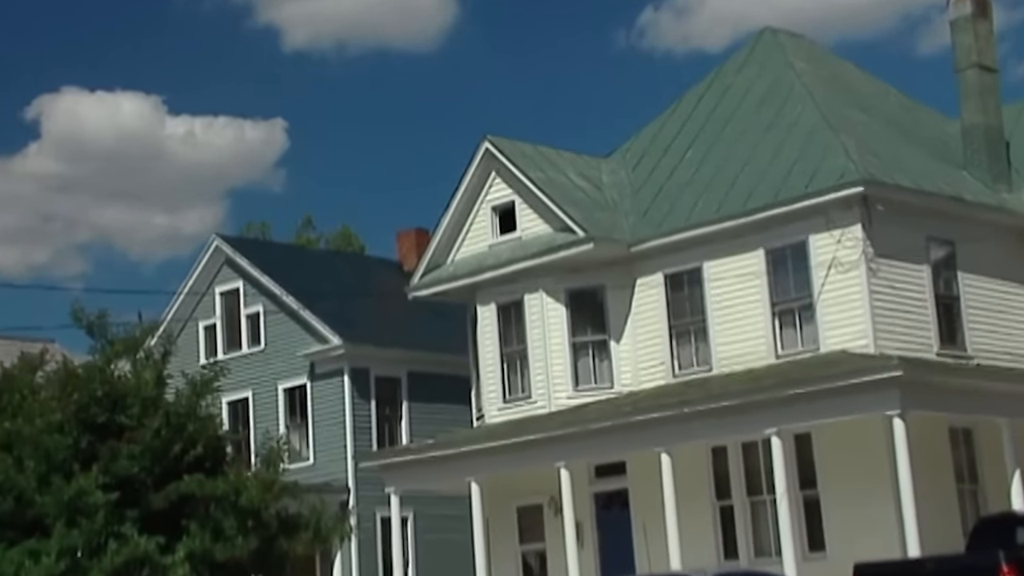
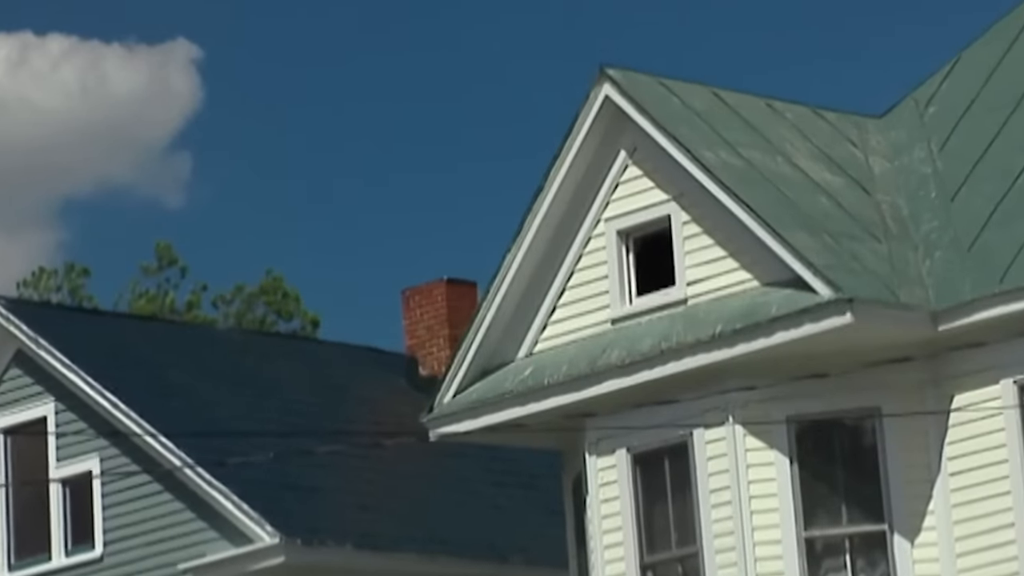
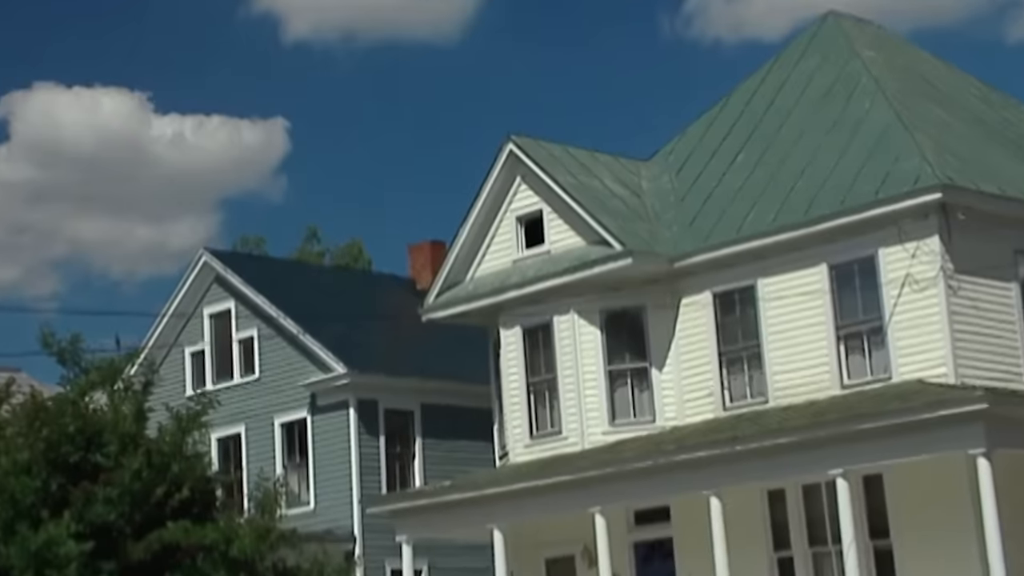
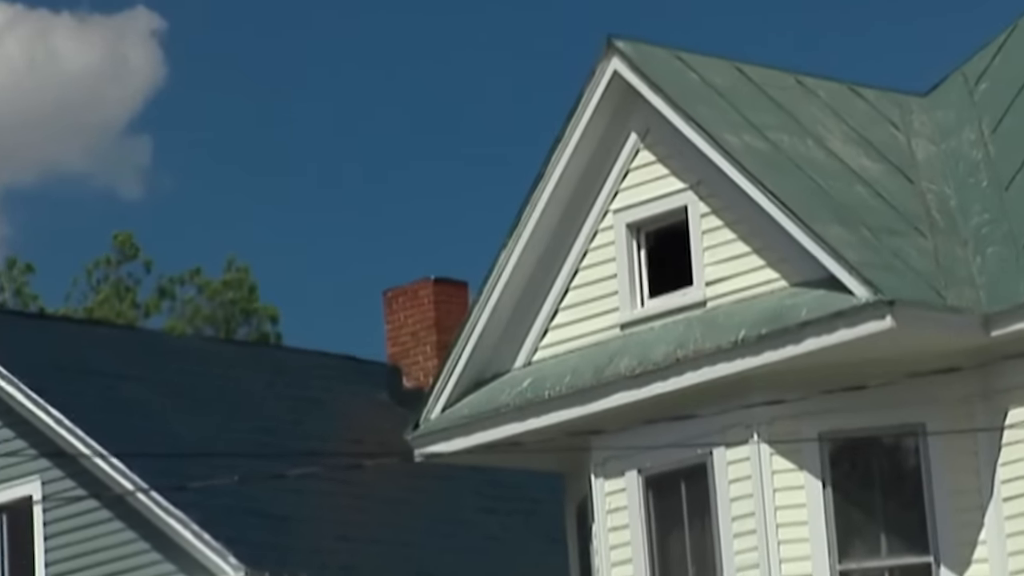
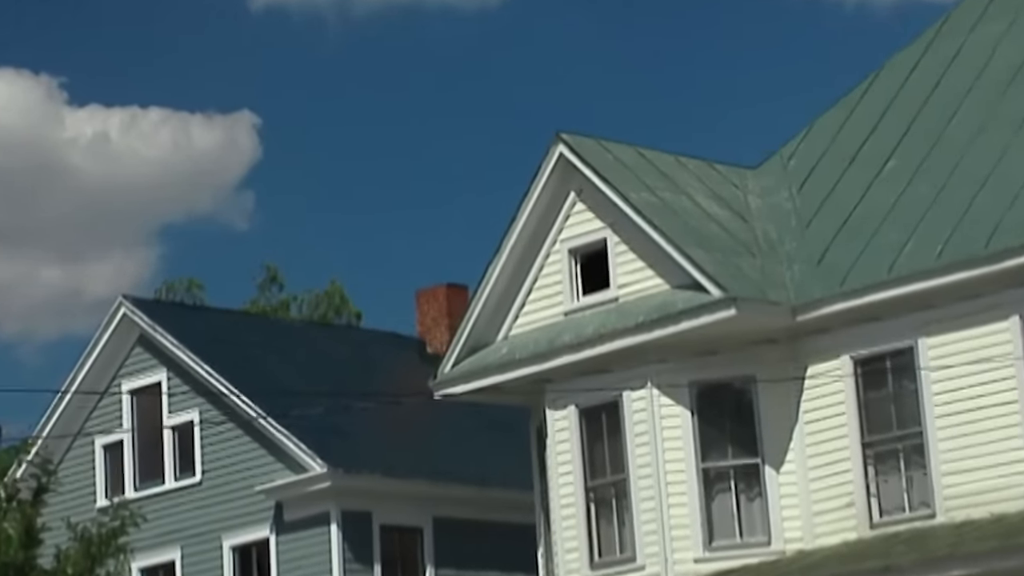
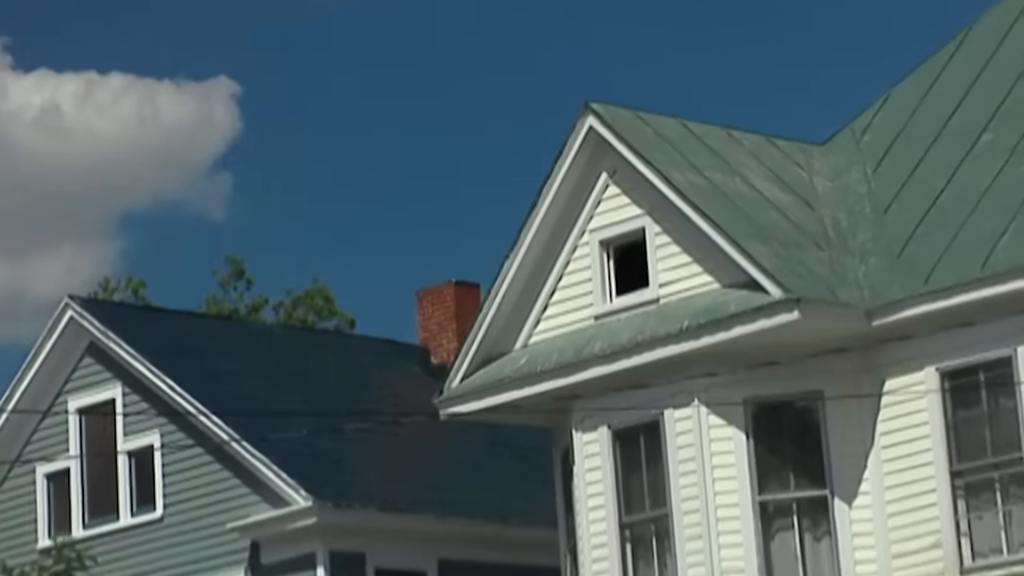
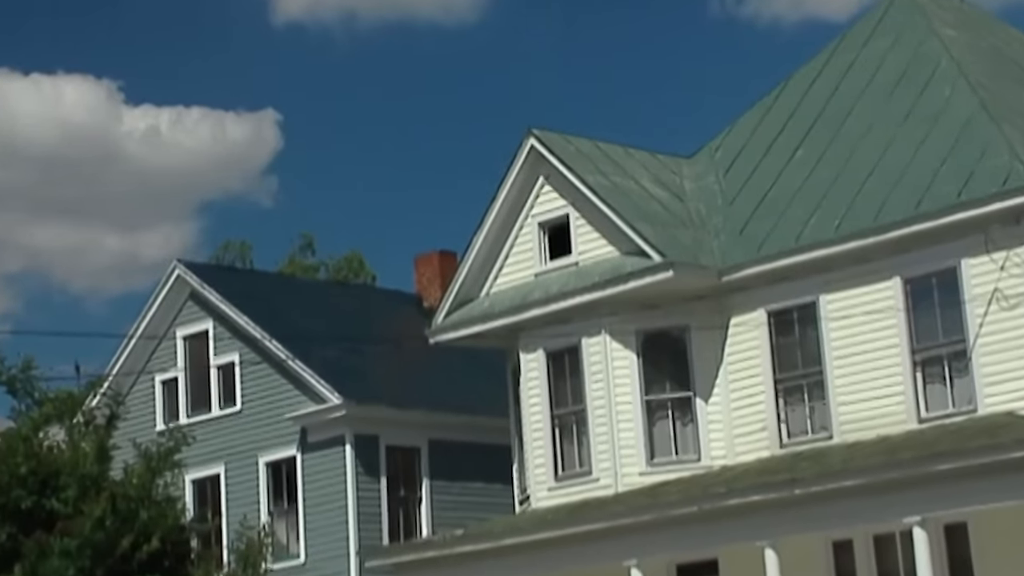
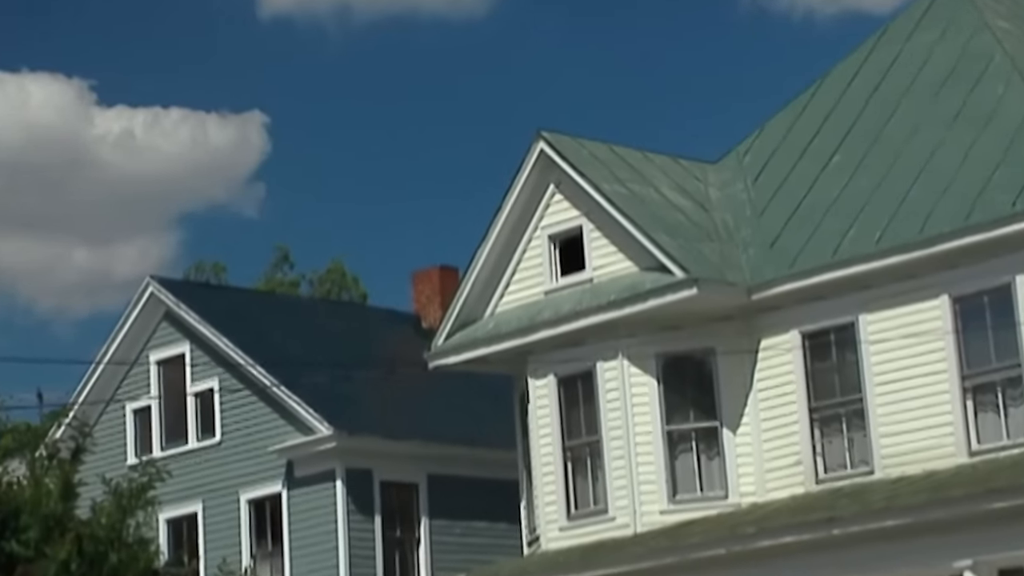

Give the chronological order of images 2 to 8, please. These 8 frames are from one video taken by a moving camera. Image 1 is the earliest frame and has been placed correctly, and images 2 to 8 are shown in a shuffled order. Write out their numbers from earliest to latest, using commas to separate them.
3, 7, 8, 5, 6, 2, 4
